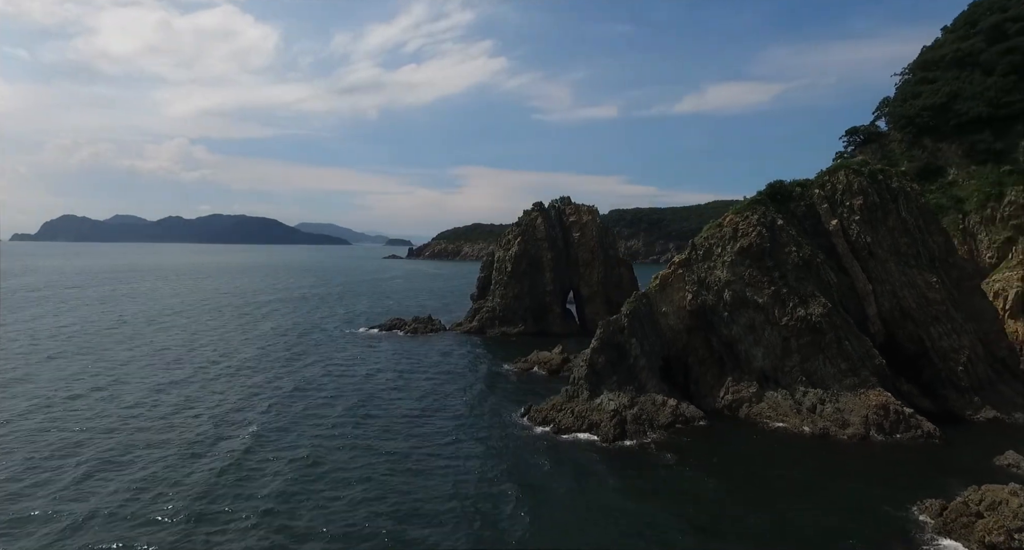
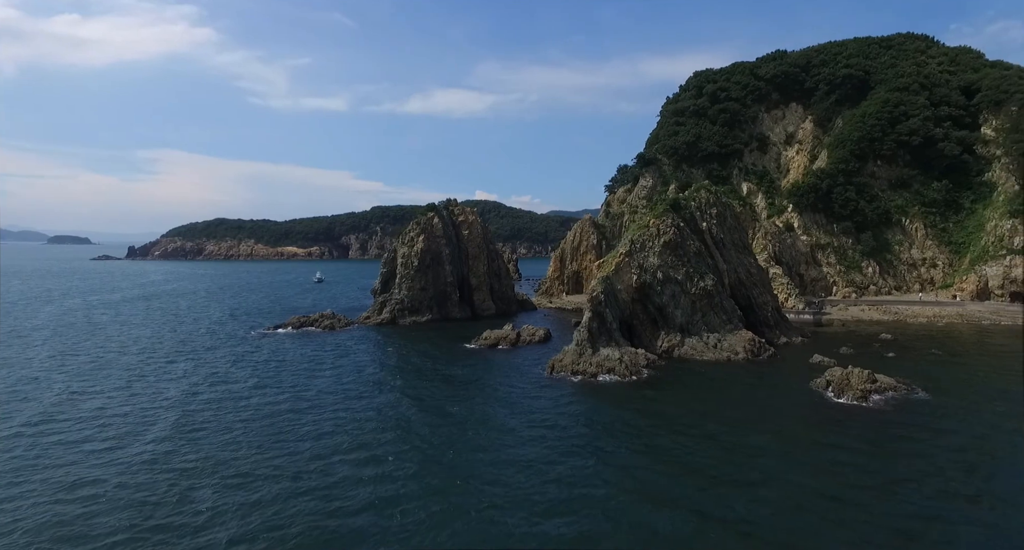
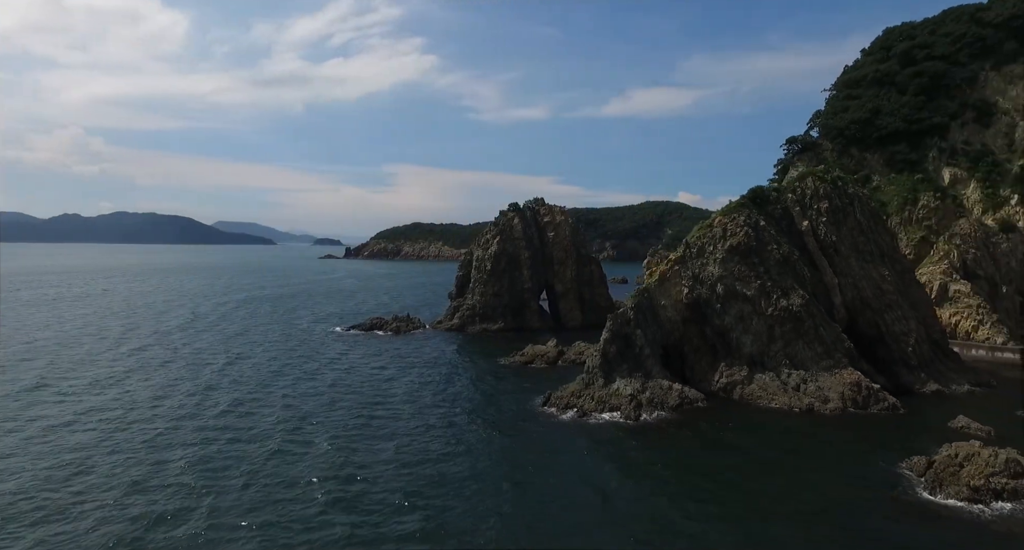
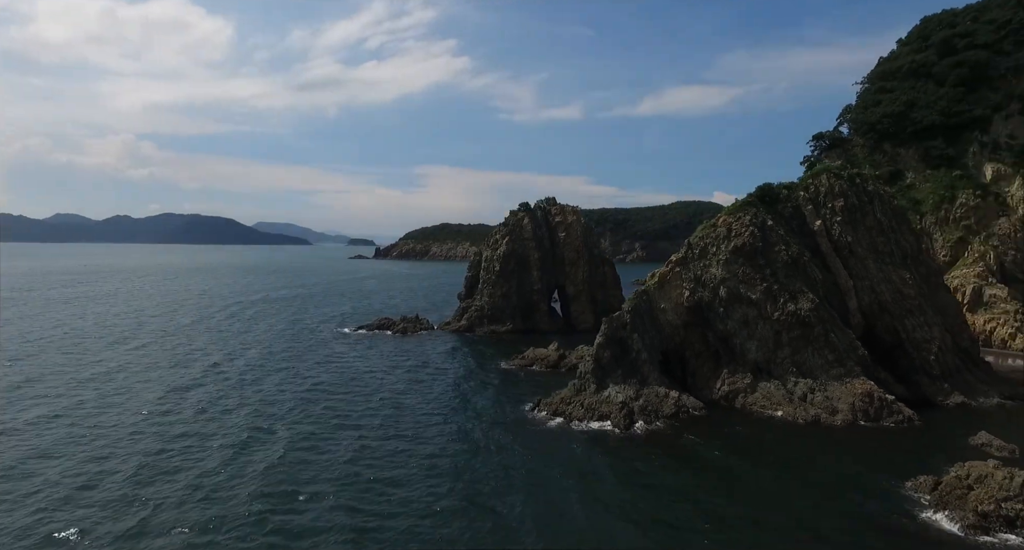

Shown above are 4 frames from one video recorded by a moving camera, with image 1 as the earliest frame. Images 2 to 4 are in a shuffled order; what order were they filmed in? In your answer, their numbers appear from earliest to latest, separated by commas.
4, 3, 2
